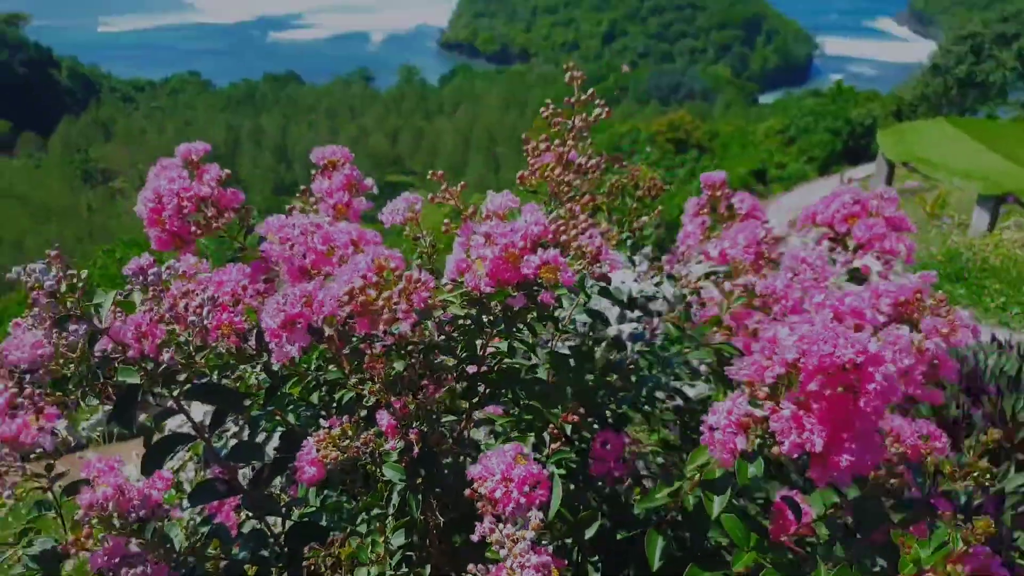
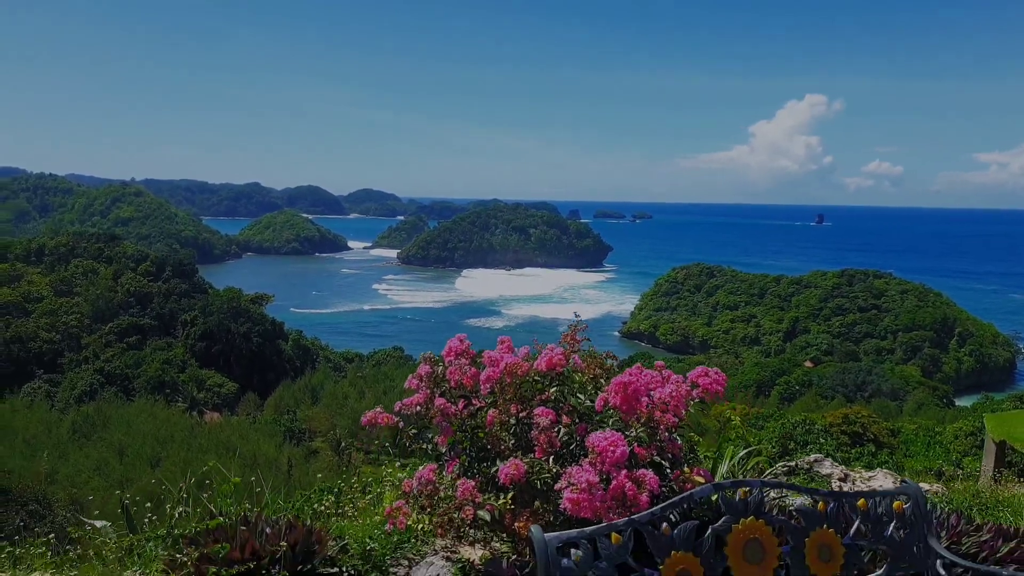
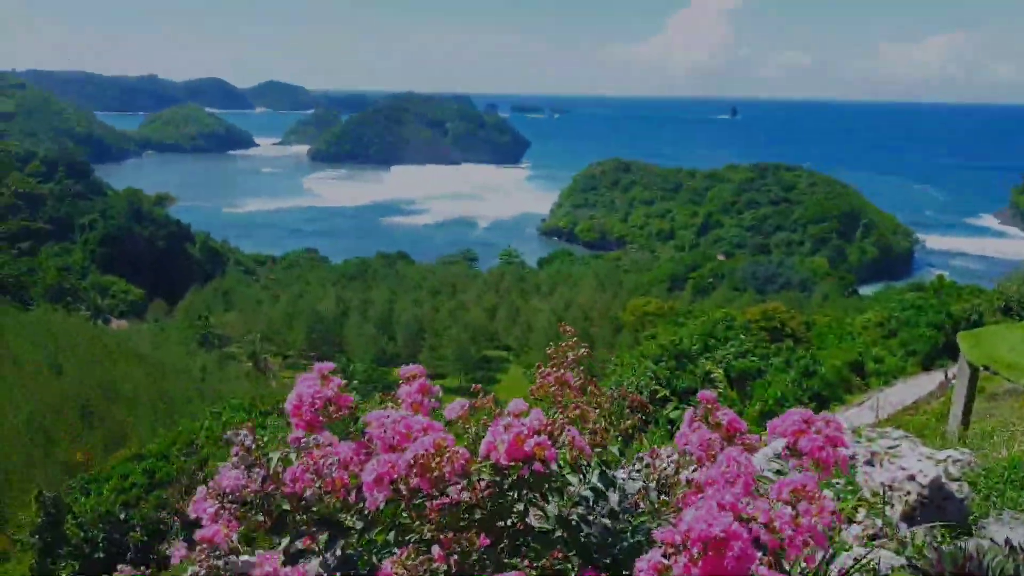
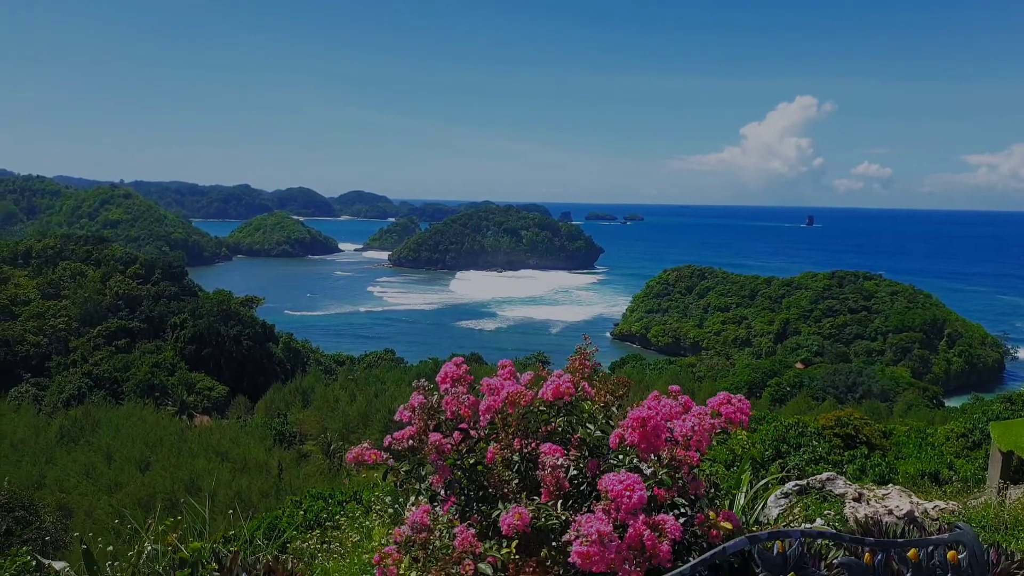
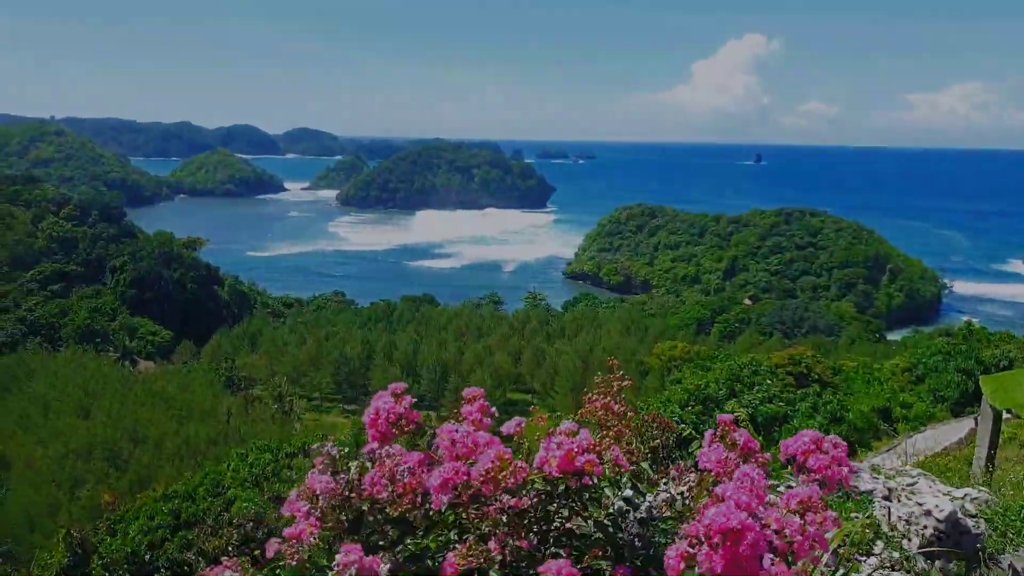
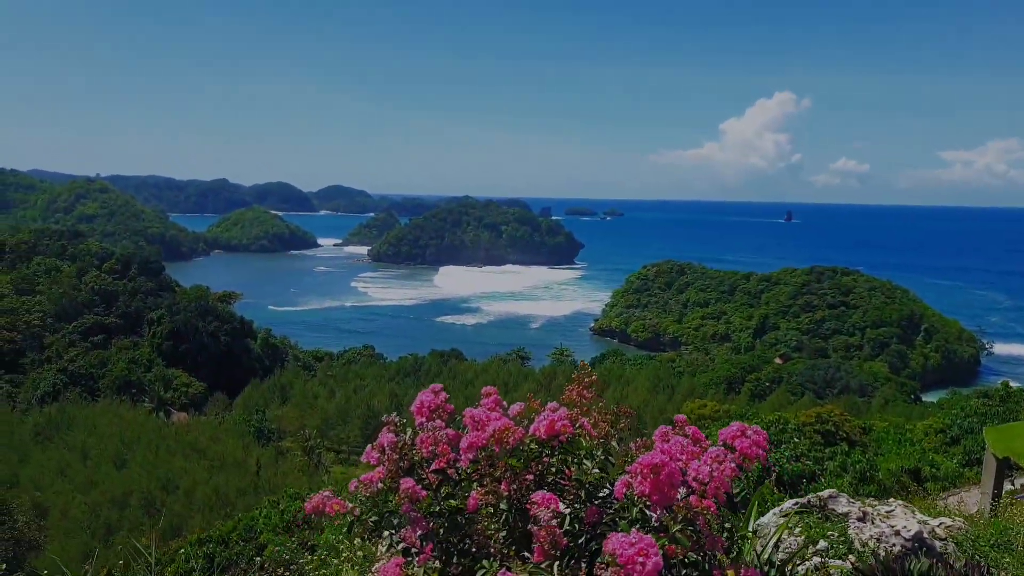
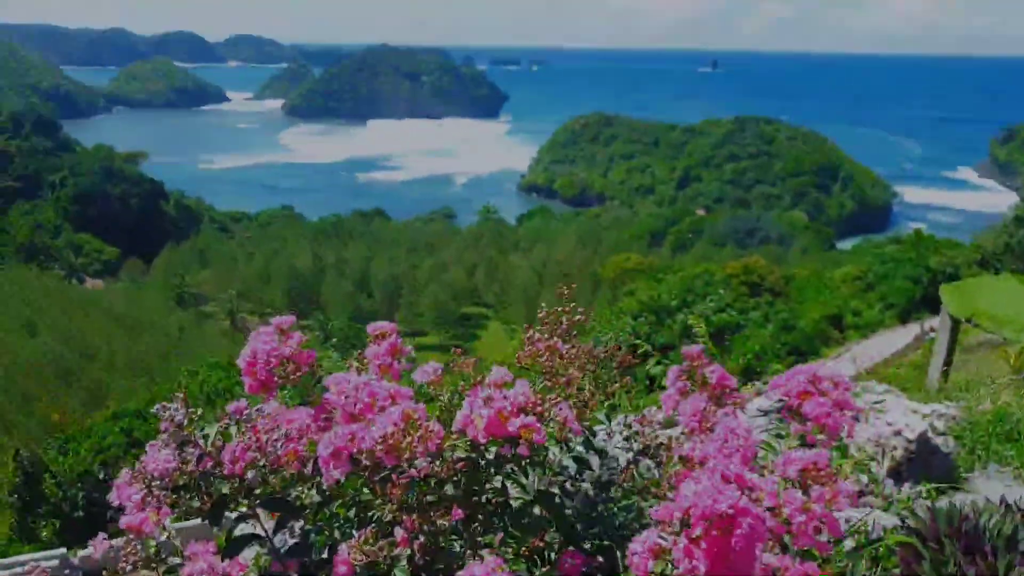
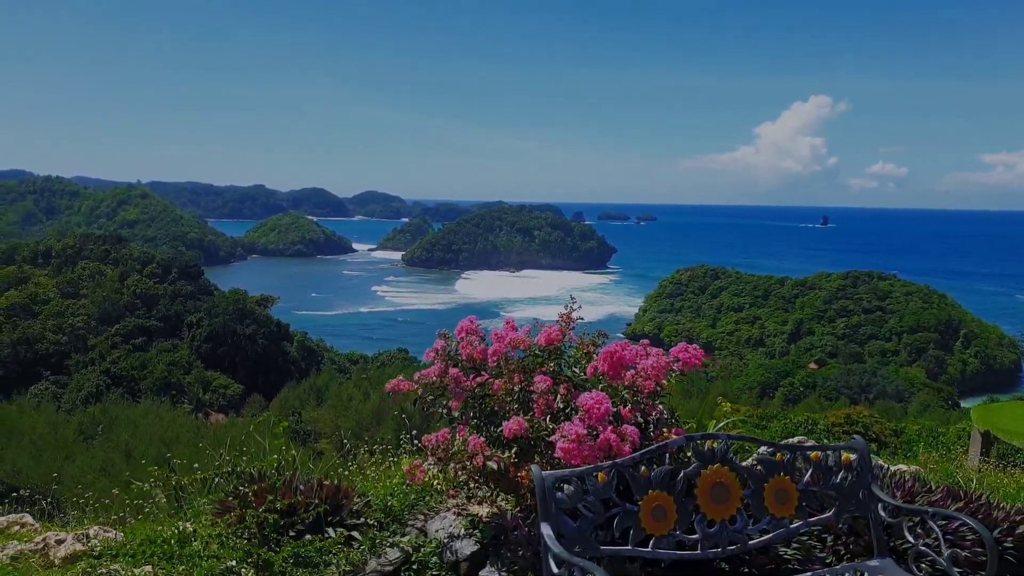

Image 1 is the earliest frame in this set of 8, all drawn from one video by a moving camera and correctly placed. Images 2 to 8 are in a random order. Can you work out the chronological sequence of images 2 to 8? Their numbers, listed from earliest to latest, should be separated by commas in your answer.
7, 3, 5, 6, 4, 2, 8
